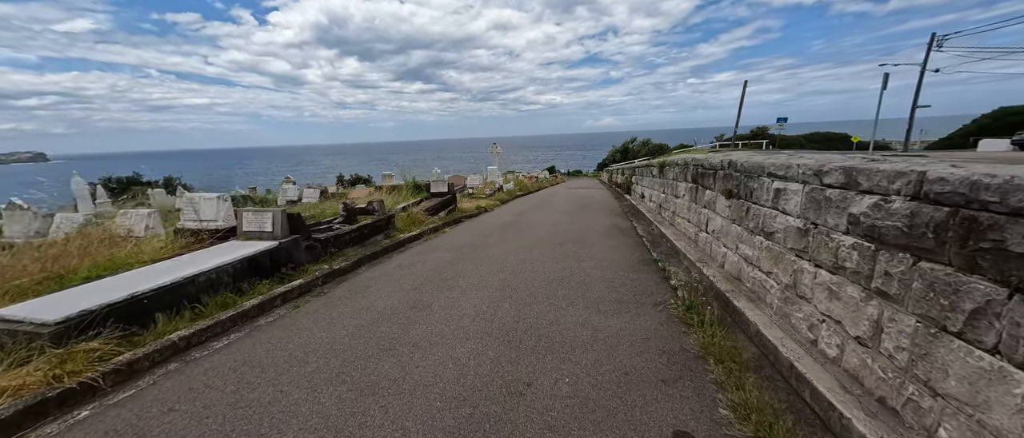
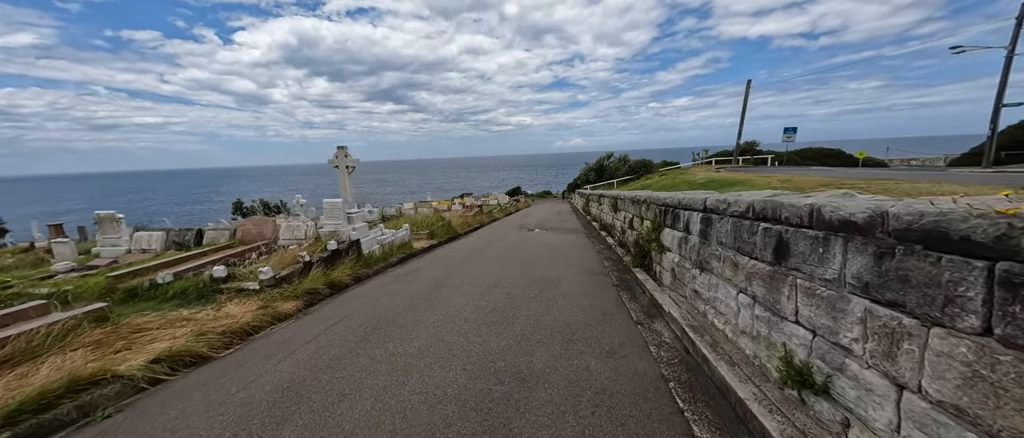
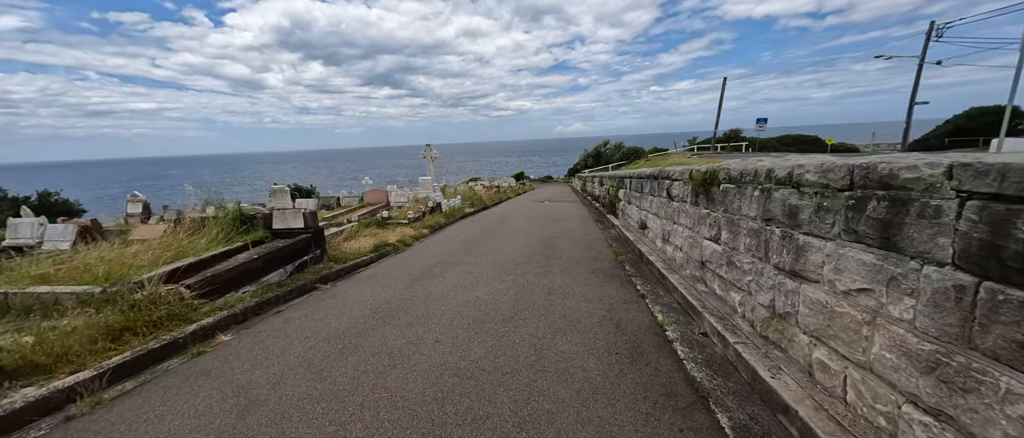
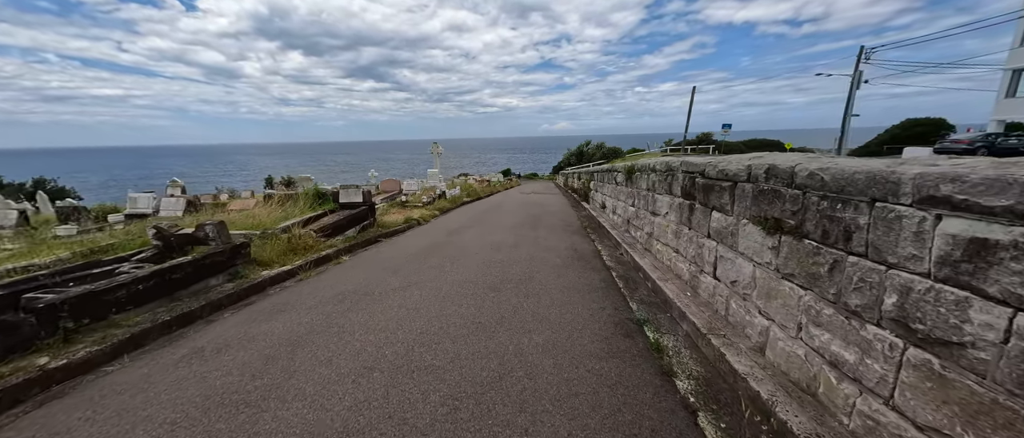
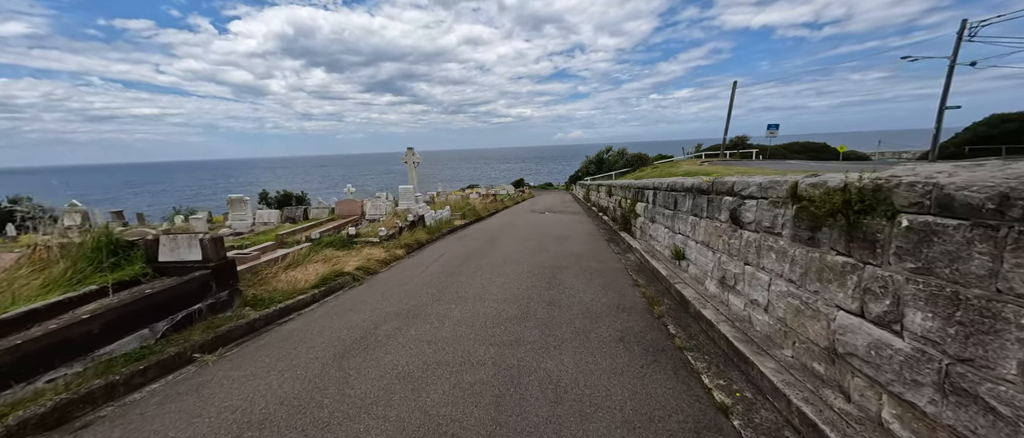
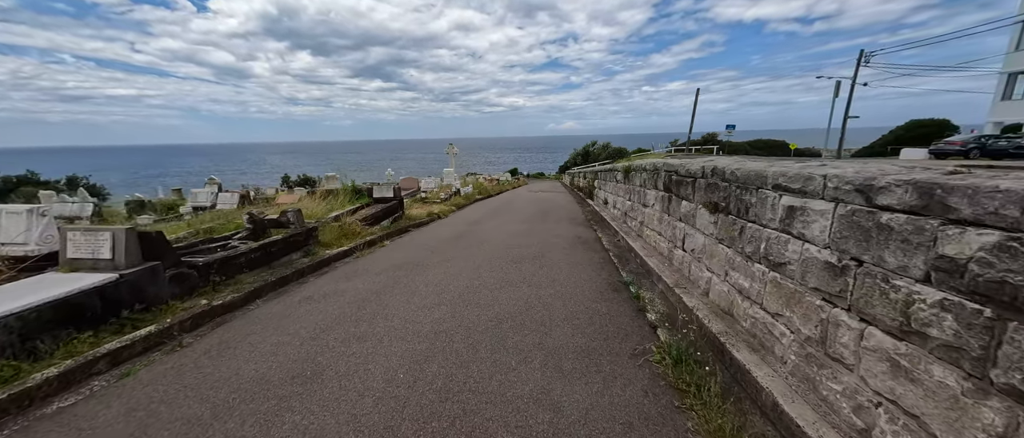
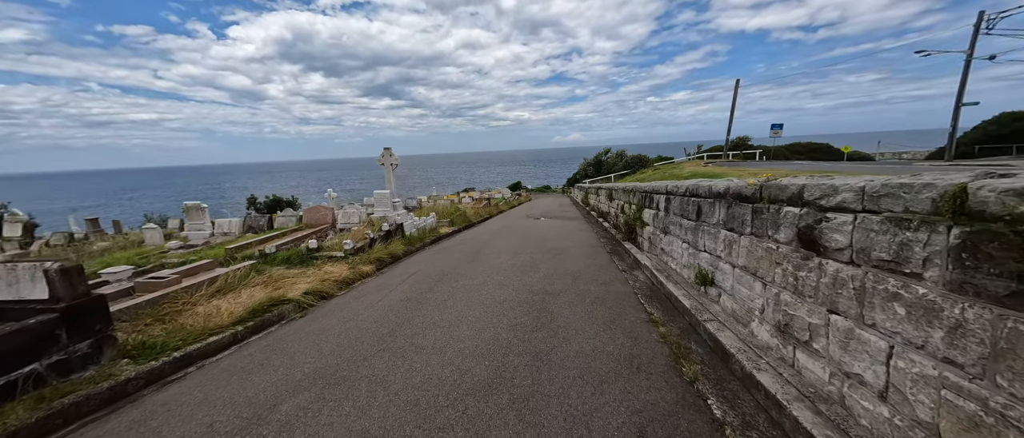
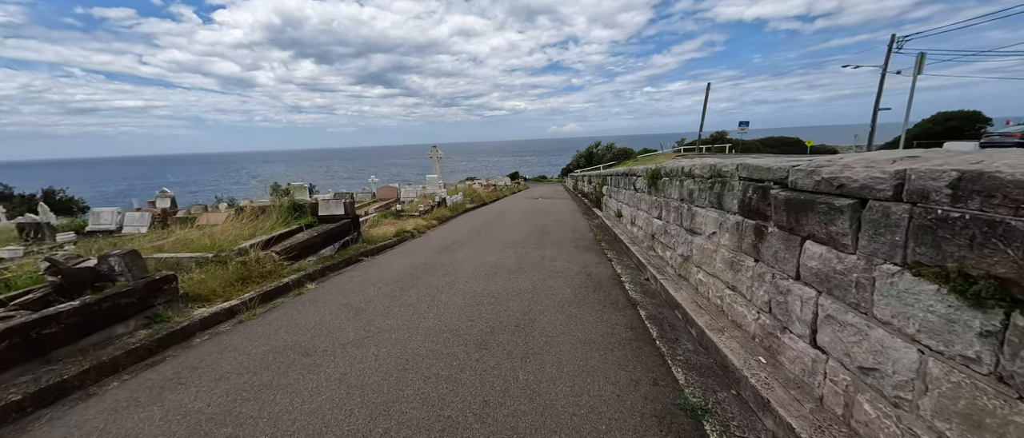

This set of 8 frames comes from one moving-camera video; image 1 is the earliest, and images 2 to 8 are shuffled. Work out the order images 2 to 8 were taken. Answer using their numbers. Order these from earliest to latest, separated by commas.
6, 4, 8, 3, 5, 7, 2
